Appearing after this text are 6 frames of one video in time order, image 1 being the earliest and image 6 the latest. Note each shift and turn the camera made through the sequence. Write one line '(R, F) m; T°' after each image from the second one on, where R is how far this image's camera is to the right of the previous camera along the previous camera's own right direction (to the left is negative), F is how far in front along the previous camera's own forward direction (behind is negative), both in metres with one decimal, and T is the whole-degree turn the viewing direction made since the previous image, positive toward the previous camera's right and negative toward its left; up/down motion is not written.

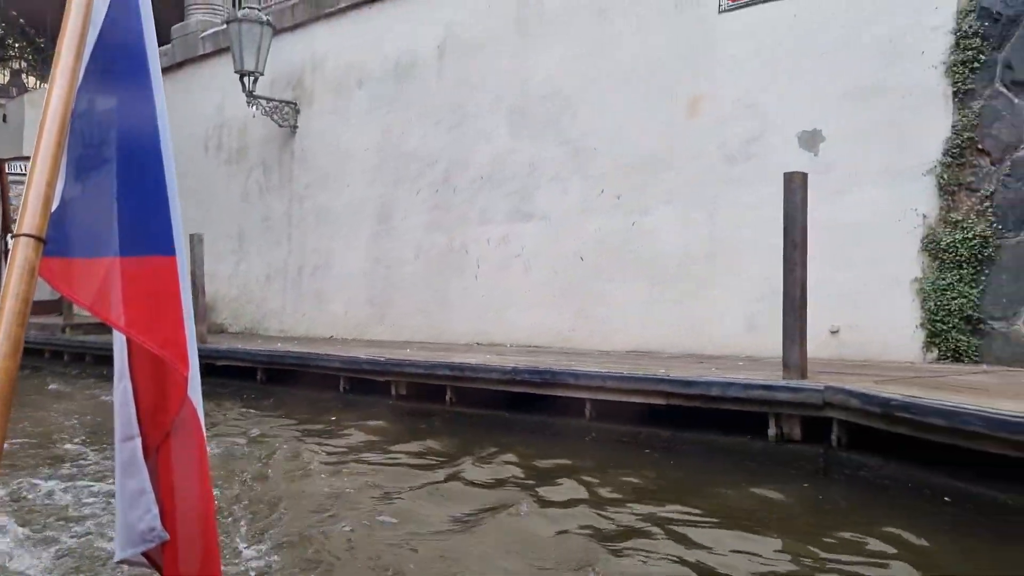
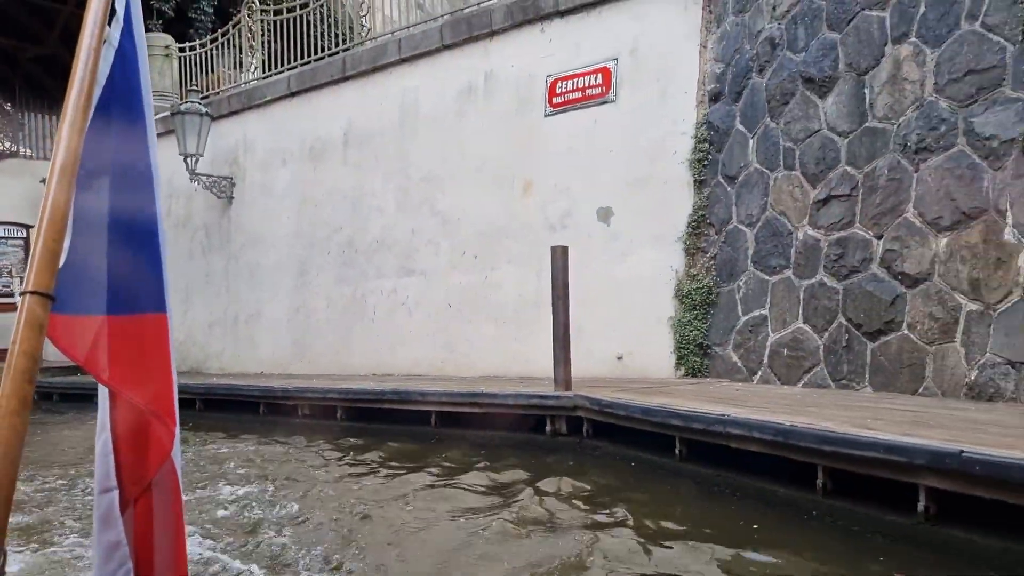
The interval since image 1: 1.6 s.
(+0.7, -1.6) m; +2°
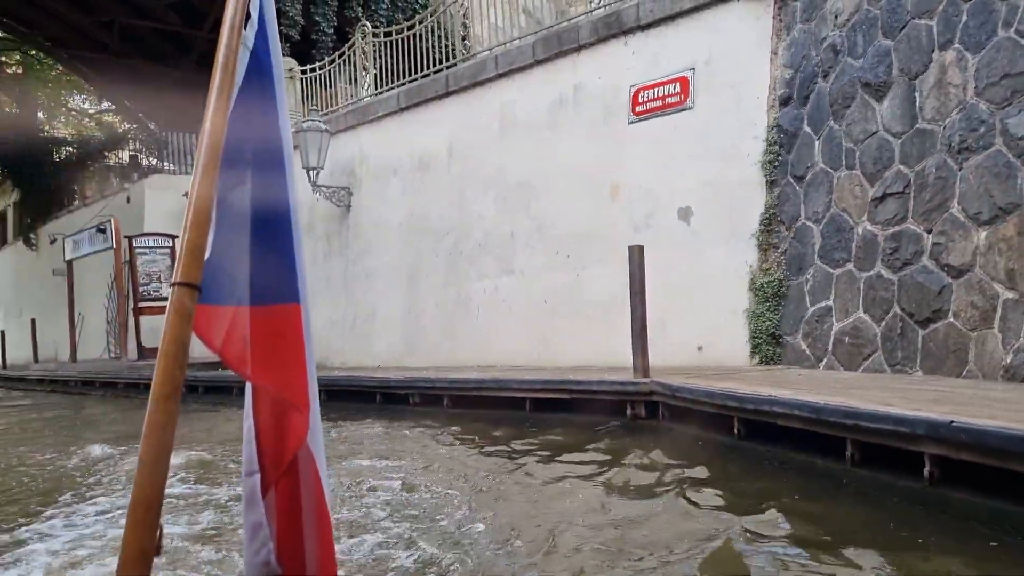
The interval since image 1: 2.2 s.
(+0.2, -0.6) m; -7°
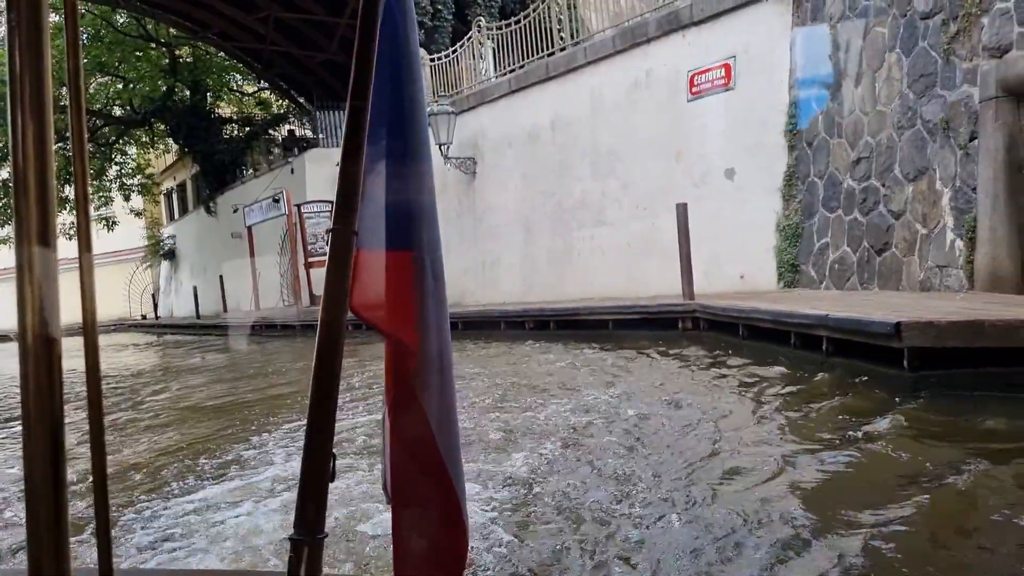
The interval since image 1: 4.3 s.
(+0.5, -2.2) m; -8°
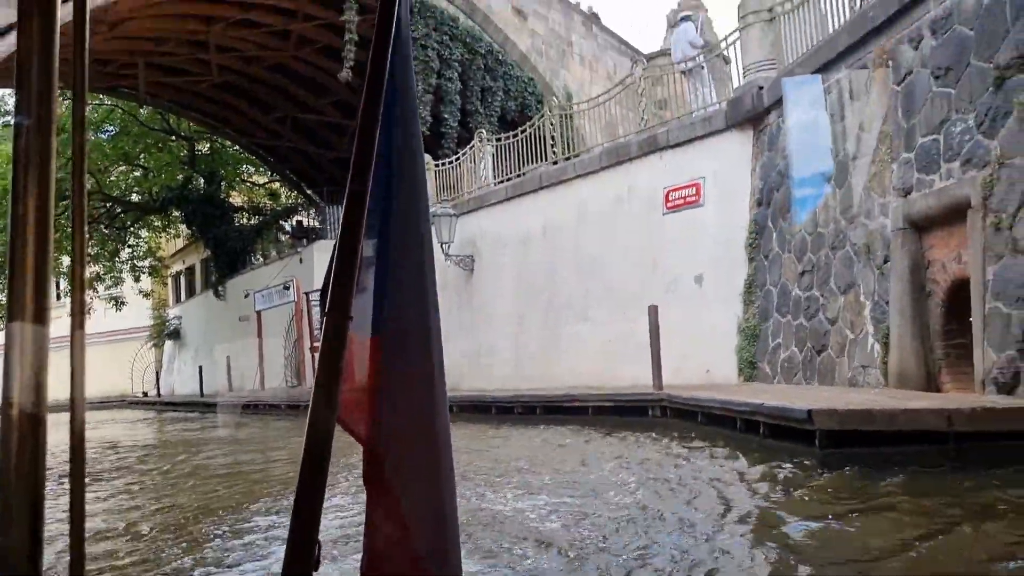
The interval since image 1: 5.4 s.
(0.0, -1.1) m; 0°
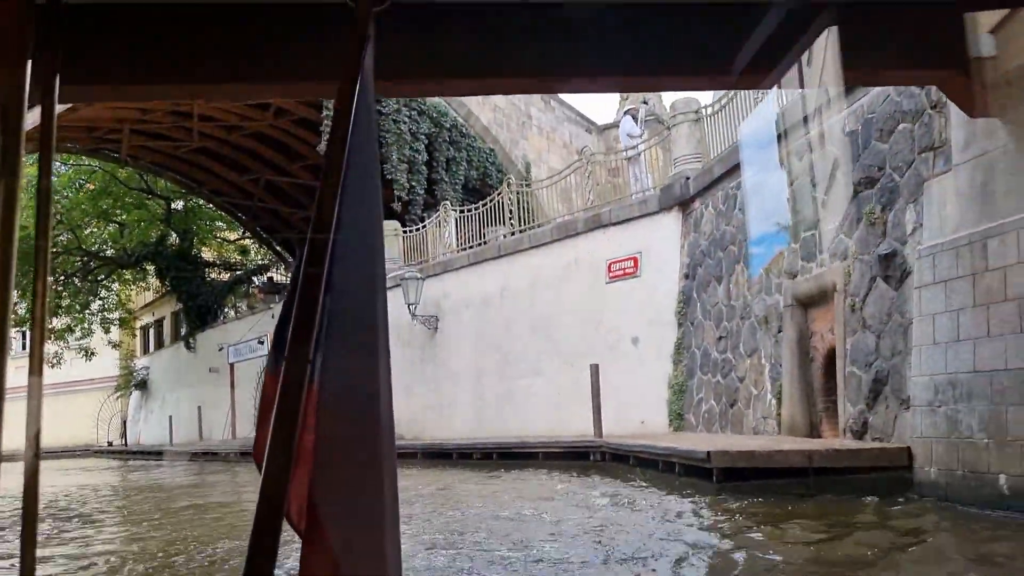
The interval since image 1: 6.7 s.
(0.0, -1.4) m; +2°
